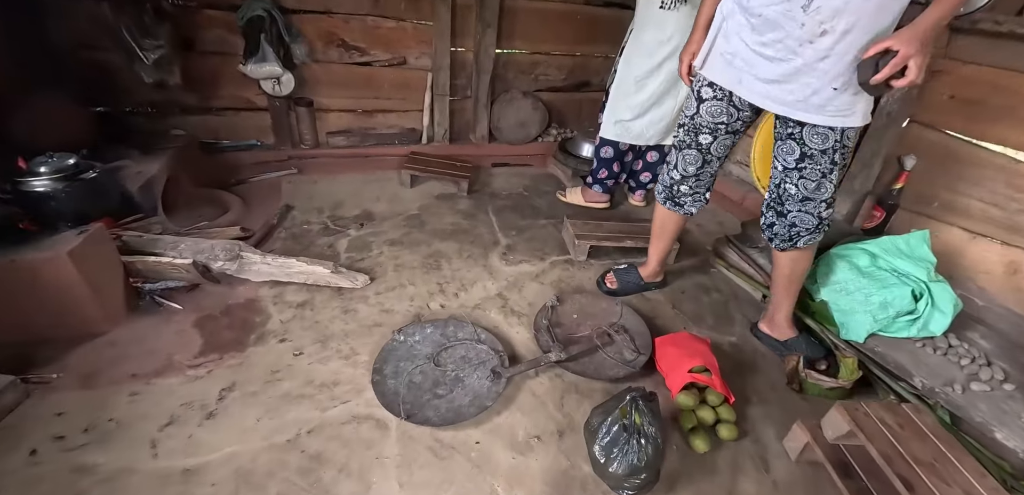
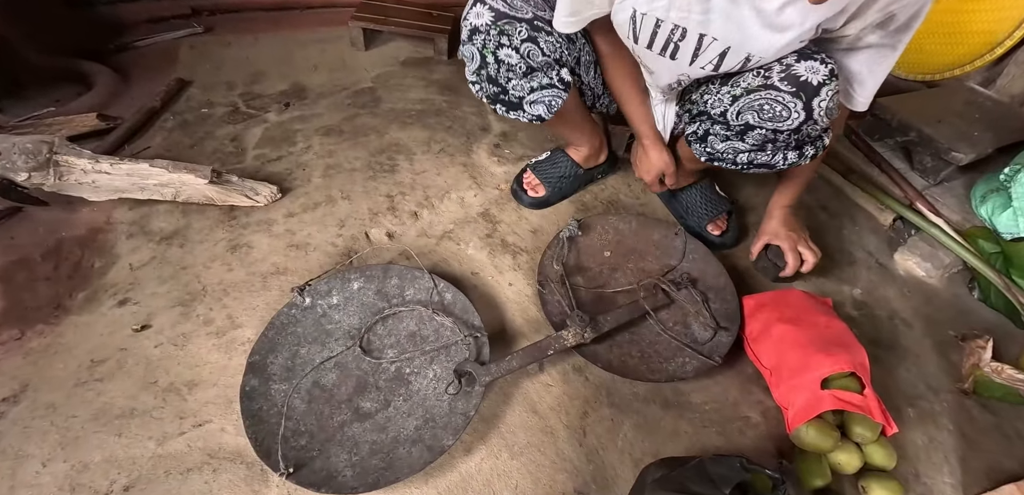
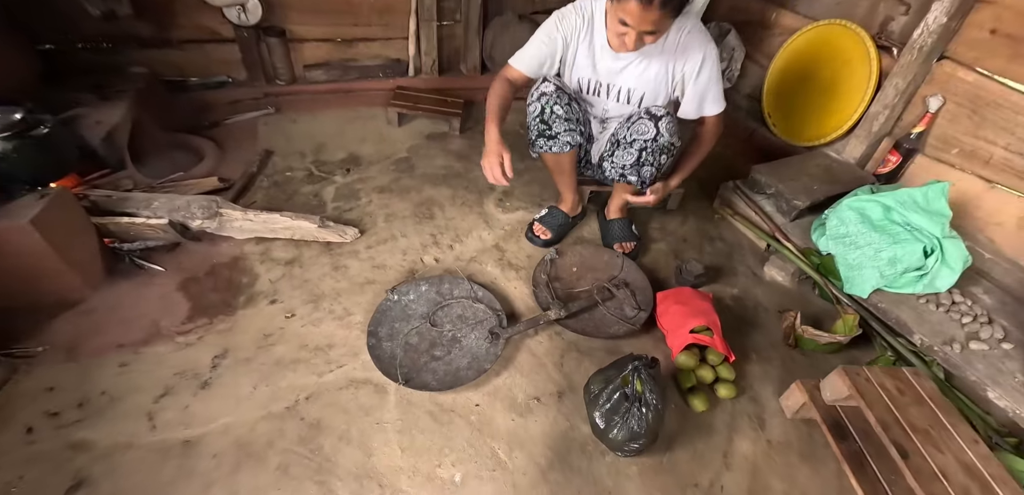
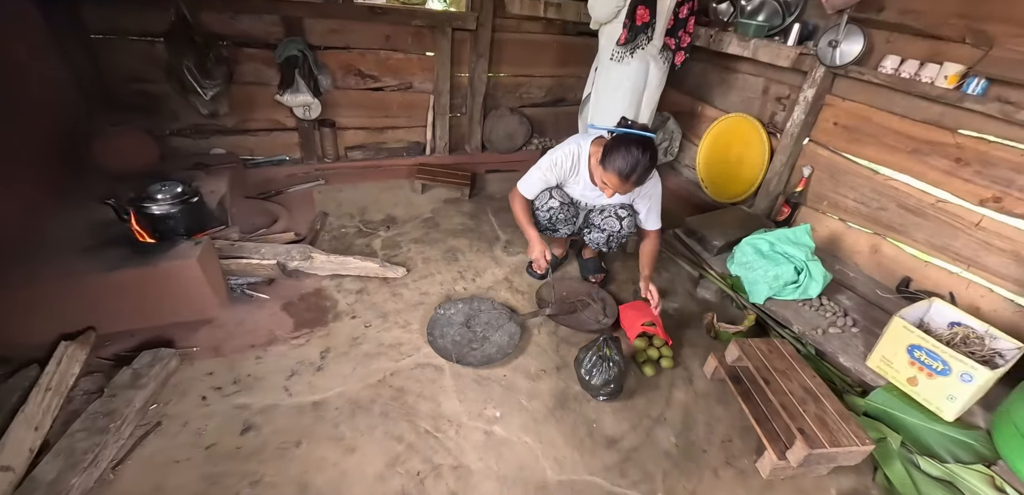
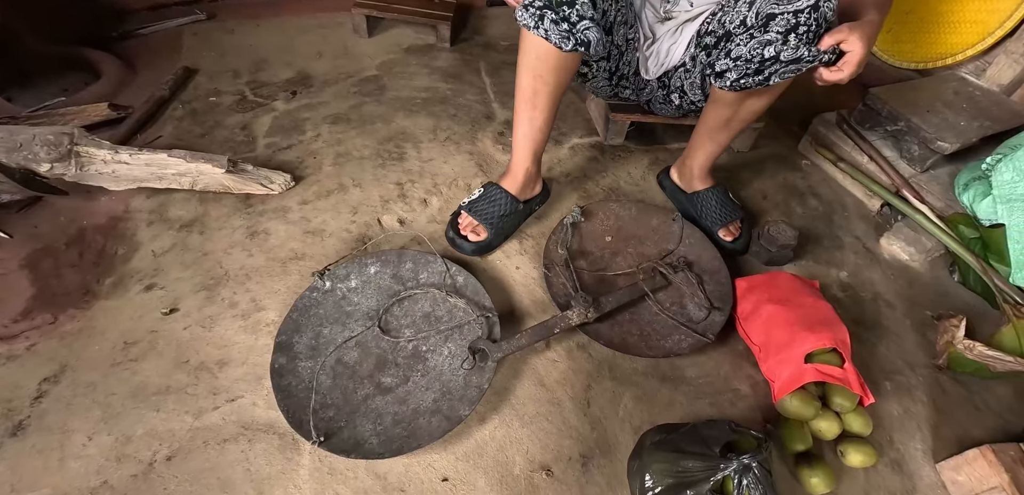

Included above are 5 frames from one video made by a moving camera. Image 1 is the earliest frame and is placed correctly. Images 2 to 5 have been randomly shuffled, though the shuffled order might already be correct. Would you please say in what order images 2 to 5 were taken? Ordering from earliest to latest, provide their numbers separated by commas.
2, 5, 3, 4
